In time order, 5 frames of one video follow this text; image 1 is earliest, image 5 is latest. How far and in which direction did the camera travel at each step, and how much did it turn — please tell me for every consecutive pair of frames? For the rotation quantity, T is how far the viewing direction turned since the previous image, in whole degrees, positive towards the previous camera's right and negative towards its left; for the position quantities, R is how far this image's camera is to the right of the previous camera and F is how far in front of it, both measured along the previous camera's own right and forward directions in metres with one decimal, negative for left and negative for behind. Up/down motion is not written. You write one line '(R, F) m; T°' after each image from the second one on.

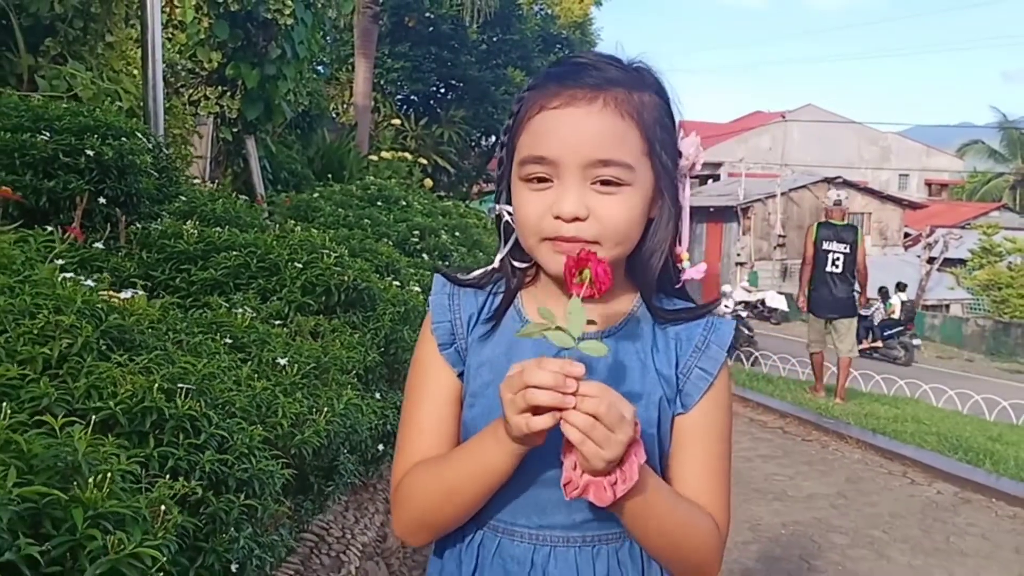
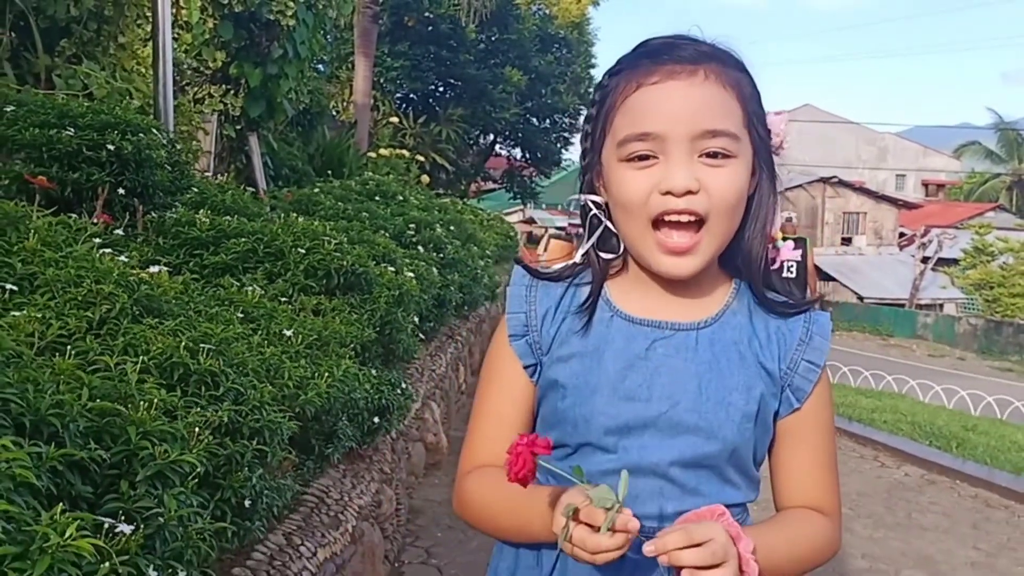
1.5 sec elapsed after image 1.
(+0.1, -0.3) m; 0°
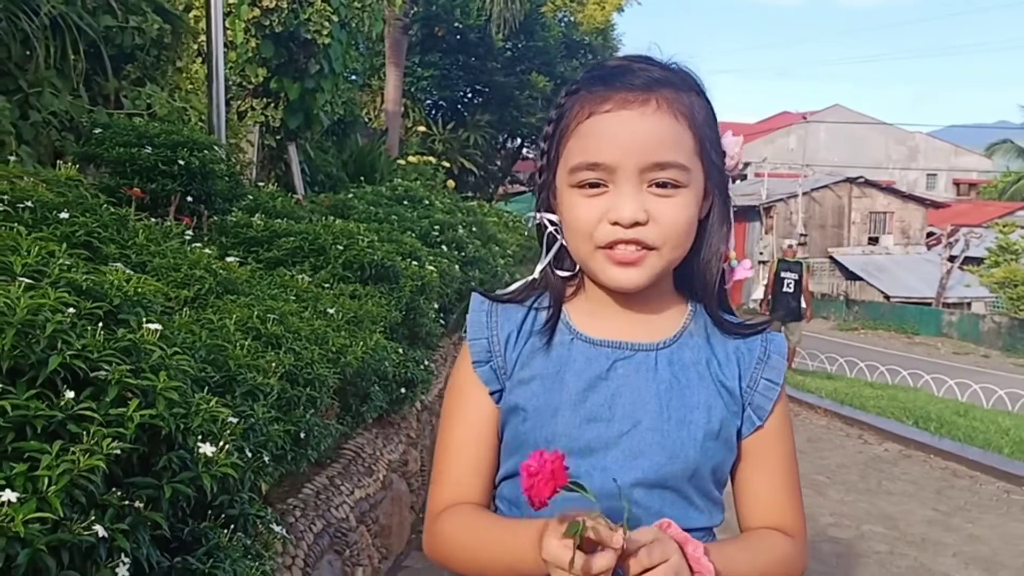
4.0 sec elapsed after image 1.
(+0.1, -0.7) m; -2°
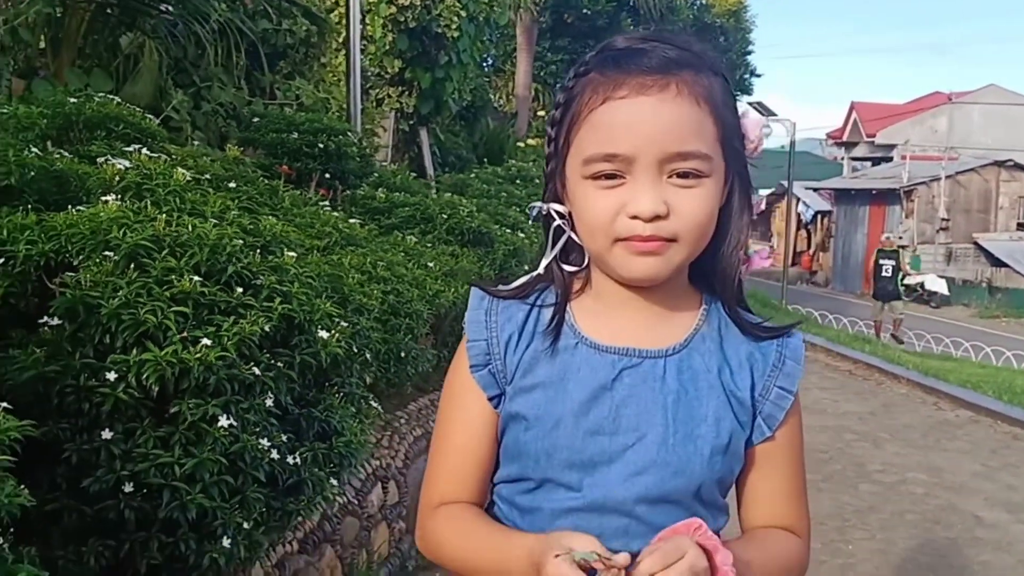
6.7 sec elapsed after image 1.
(+0.3, -0.8) m; -8°
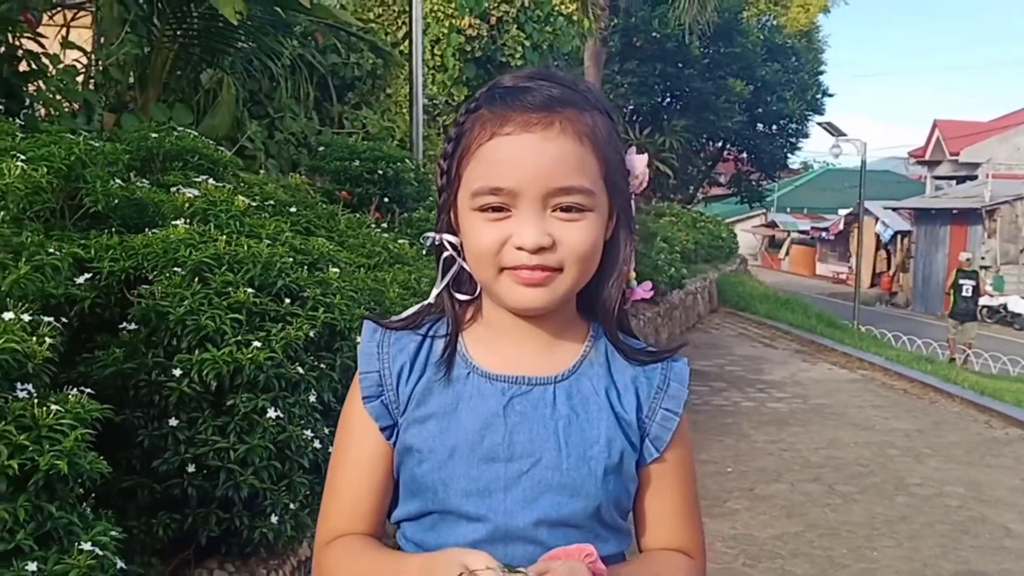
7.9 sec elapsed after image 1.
(+0.2, -0.3) m; -4°
